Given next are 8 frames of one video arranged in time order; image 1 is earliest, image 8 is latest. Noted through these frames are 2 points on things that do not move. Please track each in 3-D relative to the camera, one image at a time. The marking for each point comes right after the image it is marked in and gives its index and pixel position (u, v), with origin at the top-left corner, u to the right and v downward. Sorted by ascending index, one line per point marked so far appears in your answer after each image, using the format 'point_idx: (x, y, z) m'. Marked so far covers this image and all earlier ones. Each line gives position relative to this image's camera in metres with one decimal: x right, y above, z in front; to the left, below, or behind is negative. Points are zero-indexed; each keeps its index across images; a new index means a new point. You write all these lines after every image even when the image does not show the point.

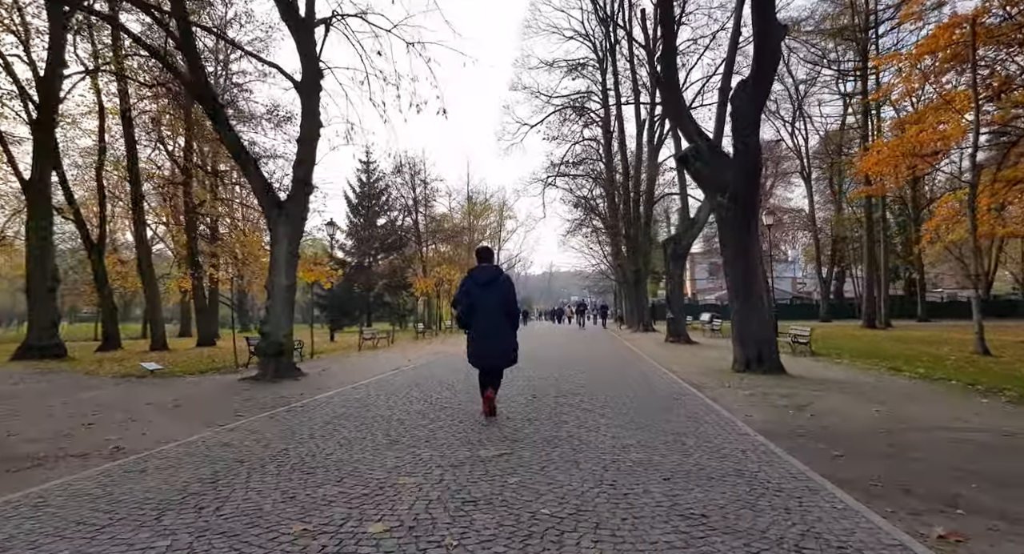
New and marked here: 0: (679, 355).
0: (+5.6, -2.6, +18.8) m
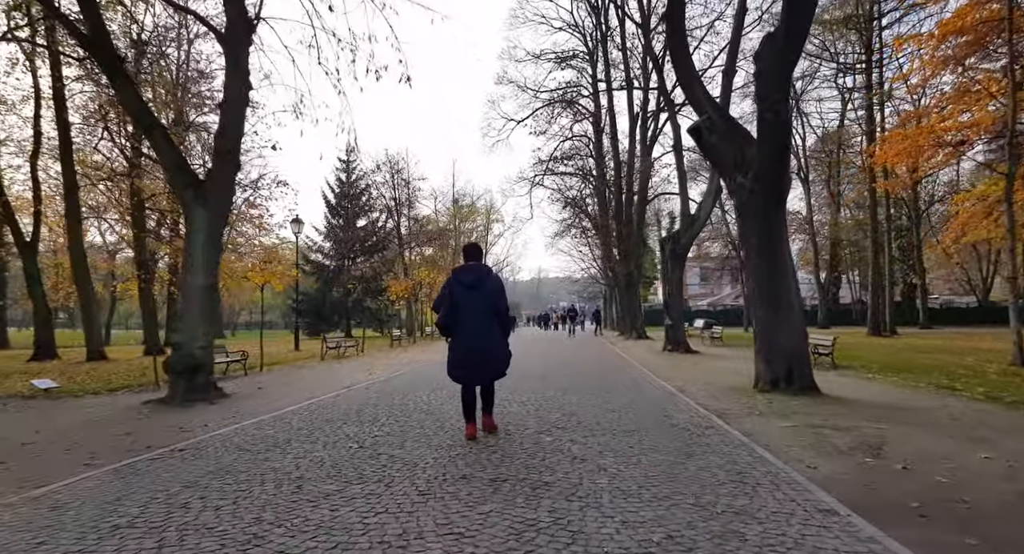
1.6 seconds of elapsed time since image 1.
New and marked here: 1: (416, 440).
0: (+5.1, -2.7, +16.7) m
1: (-1.0, -1.7, +5.9) m
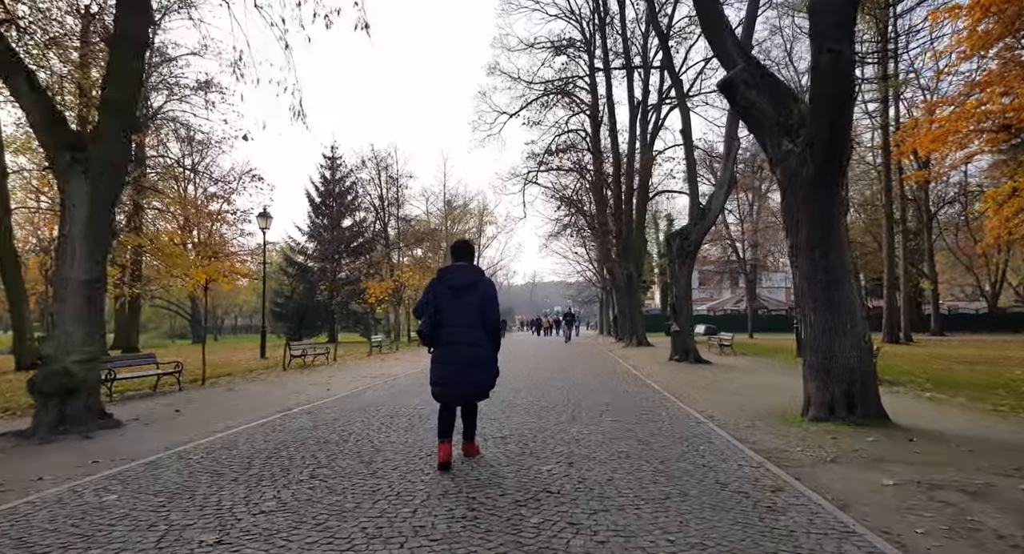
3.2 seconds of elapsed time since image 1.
0: (+4.7, -2.7, +14.5) m
1: (-1.3, -1.6, +3.7) m
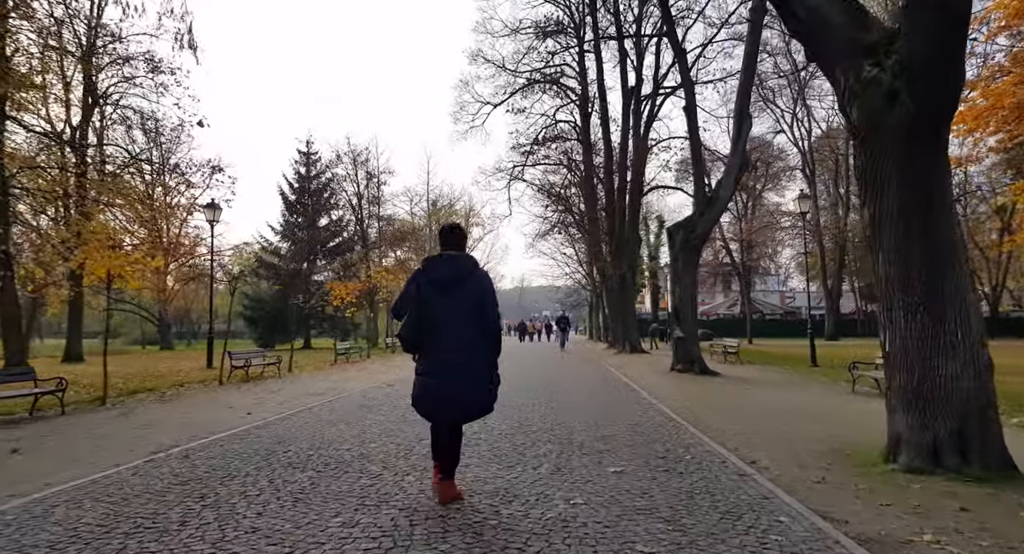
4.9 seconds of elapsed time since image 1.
0: (+4.2, -2.6, +12.2) m
1: (-1.6, -1.4, +1.2) m
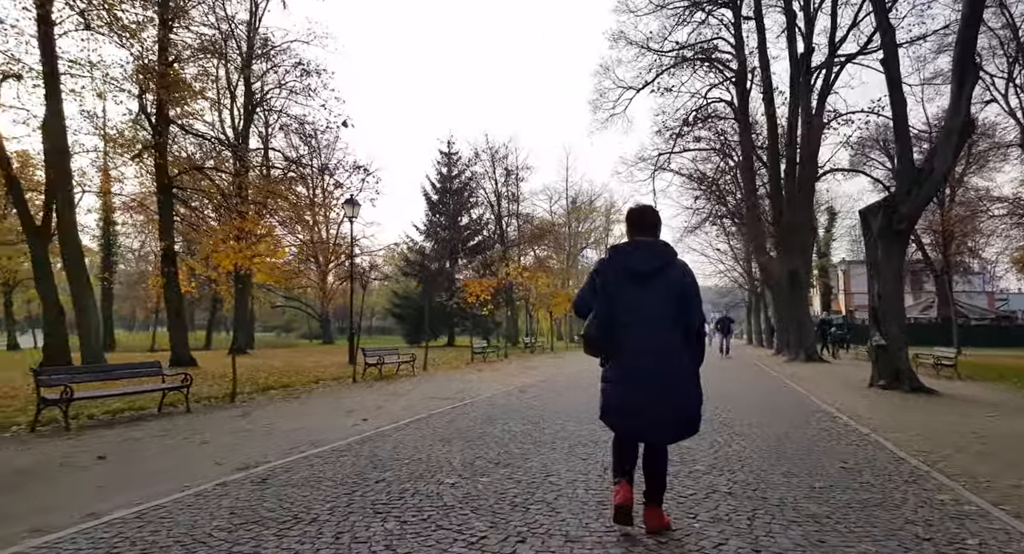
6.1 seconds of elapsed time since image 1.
0: (+6.8, -2.4, +9.0) m
1: (-1.5, -1.3, -0.2) m
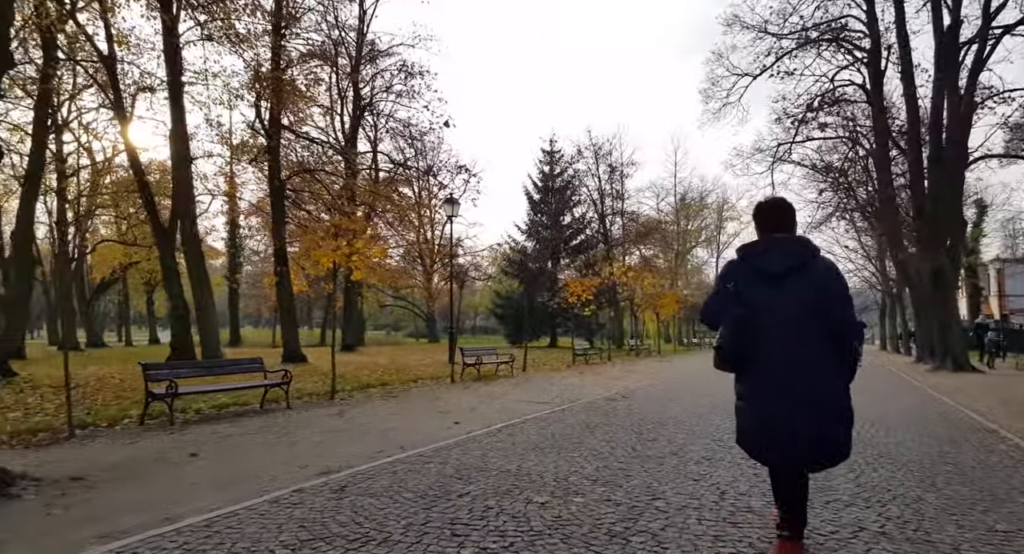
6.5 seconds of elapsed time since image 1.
0: (+8.2, -2.3, +6.9) m
1: (-1.7, -1.2, -0.5) m
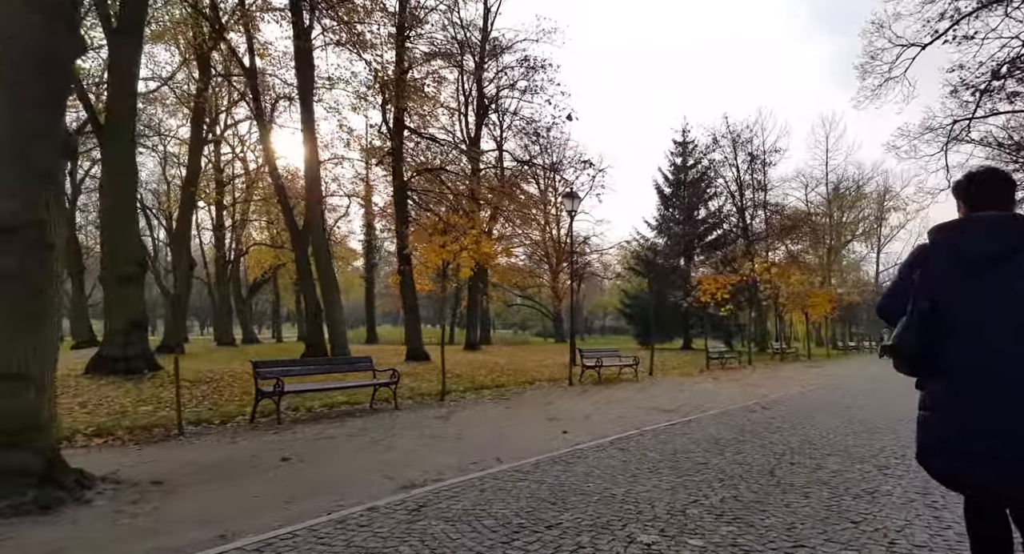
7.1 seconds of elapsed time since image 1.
0: (+9.2, -2.2, +4.3) m
1: (-2.1, -1.2, -0.7) m
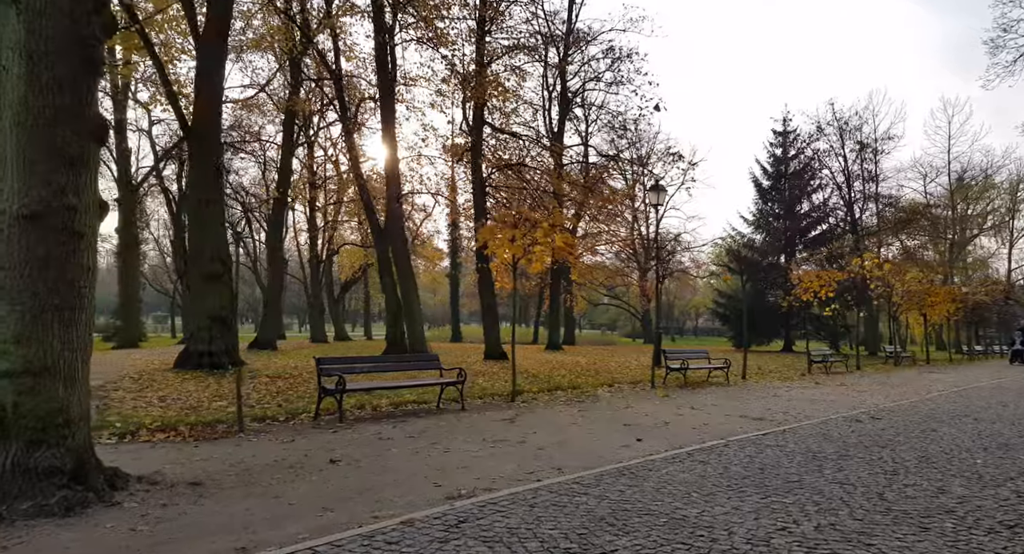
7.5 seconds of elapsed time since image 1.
0: (+9.4, -2.1, +2.5) m
1: (-2.5, -1.2, -0.8) m
